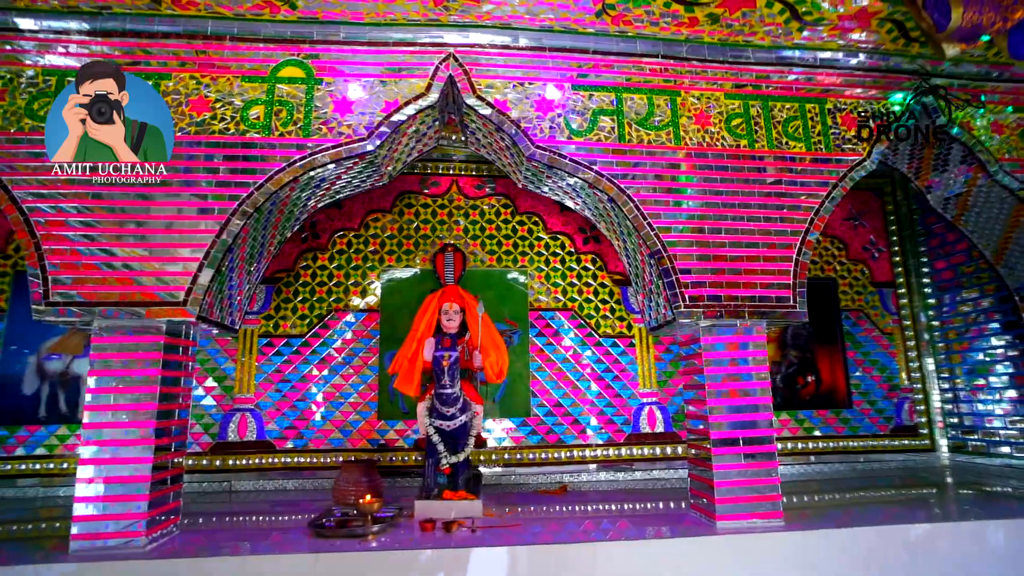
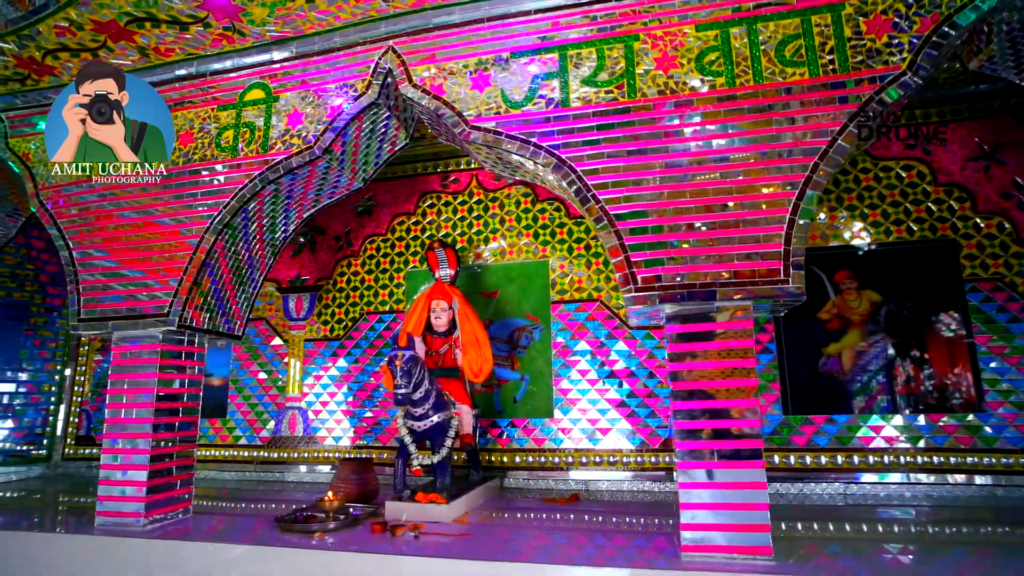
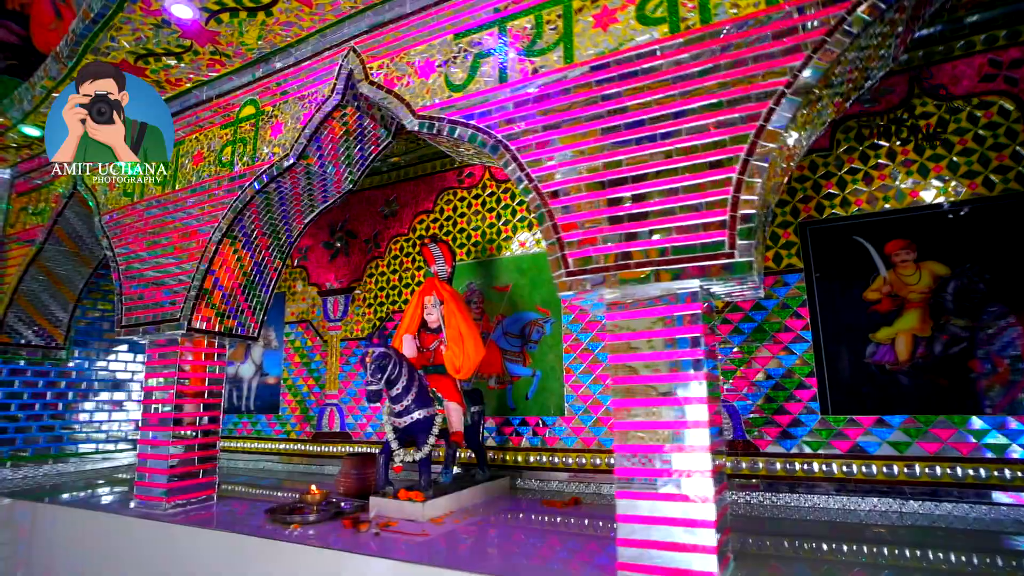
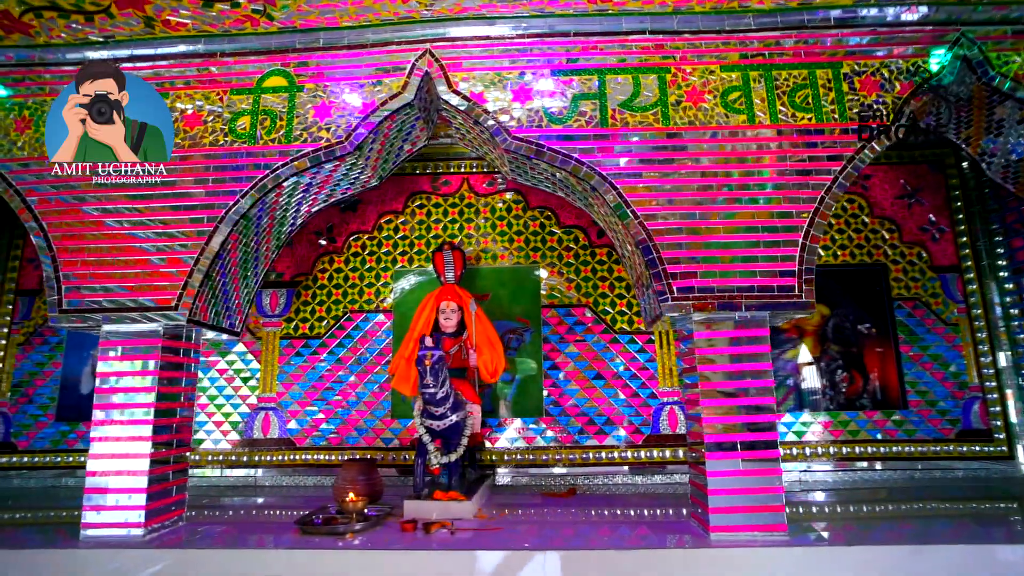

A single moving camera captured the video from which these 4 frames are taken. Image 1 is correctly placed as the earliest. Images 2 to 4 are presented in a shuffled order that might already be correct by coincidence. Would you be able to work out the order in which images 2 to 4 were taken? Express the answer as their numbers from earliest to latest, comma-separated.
4, 2, 3
